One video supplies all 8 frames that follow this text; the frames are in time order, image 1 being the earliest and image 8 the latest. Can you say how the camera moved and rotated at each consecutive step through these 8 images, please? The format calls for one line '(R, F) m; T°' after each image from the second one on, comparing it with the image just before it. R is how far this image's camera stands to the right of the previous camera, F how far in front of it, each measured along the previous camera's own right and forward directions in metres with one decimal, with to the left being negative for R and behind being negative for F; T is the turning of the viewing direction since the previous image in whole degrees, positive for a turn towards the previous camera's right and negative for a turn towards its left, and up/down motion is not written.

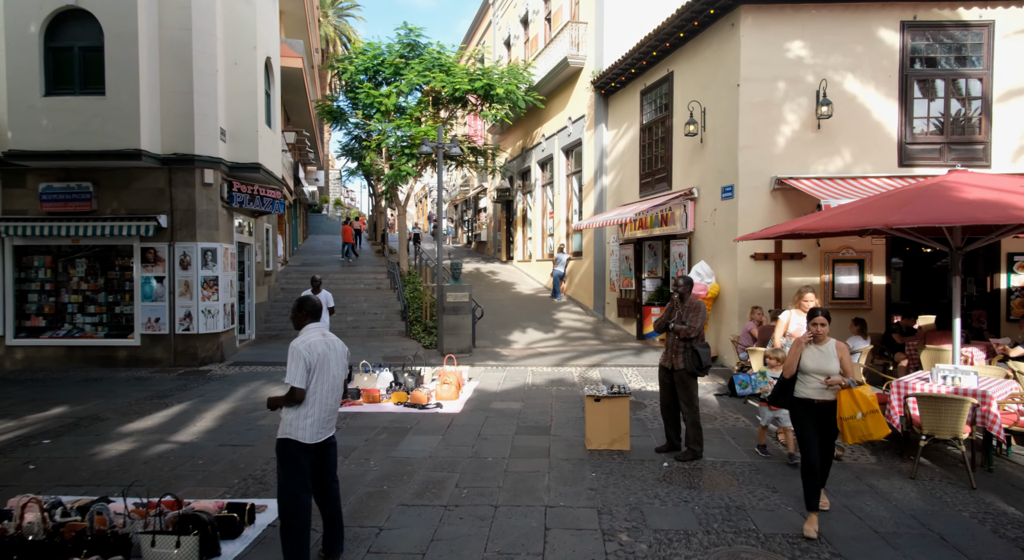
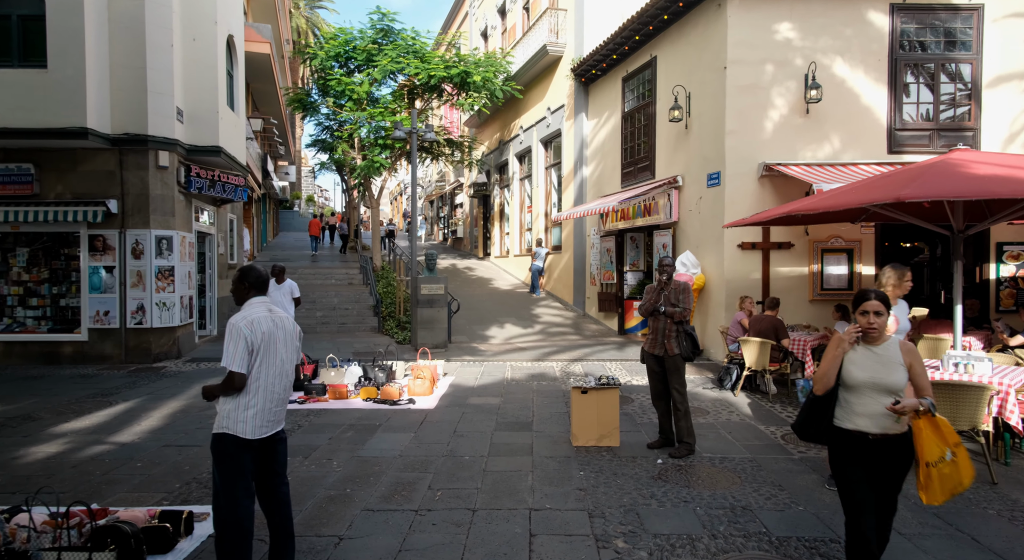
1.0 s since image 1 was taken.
(0.0, +0.6) m; +2°
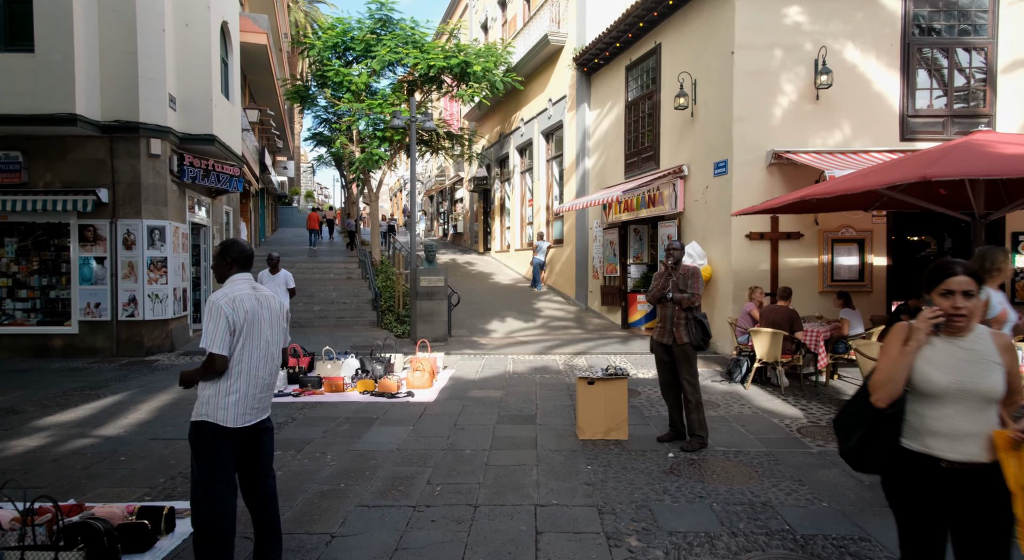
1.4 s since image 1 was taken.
(0.0, +0.3) m; 0°
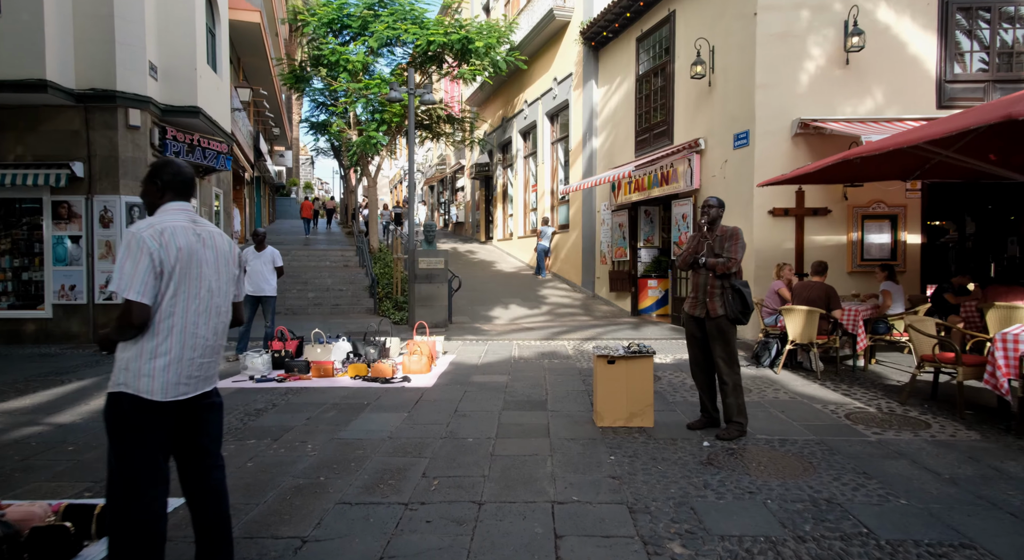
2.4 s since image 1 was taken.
(-0.1, +0.7) m; 0°
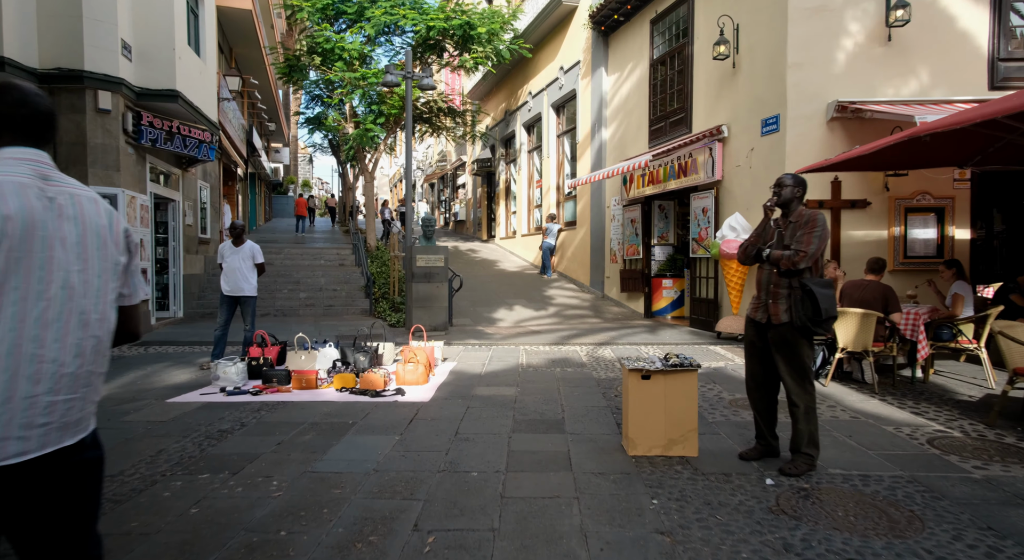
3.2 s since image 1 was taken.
(-0.1, +0.9) m; 0°
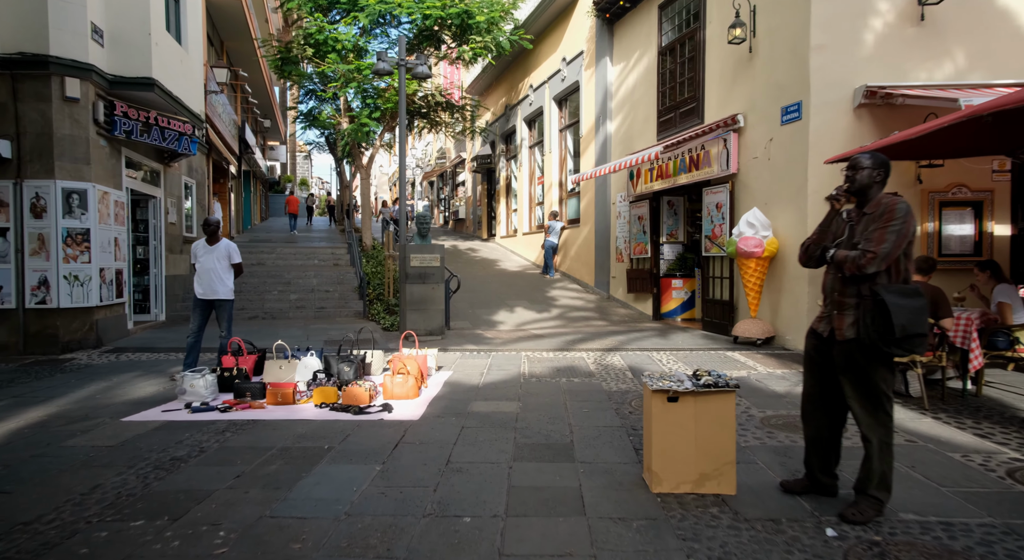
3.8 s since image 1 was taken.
(0.0, +0.7) m; 0°
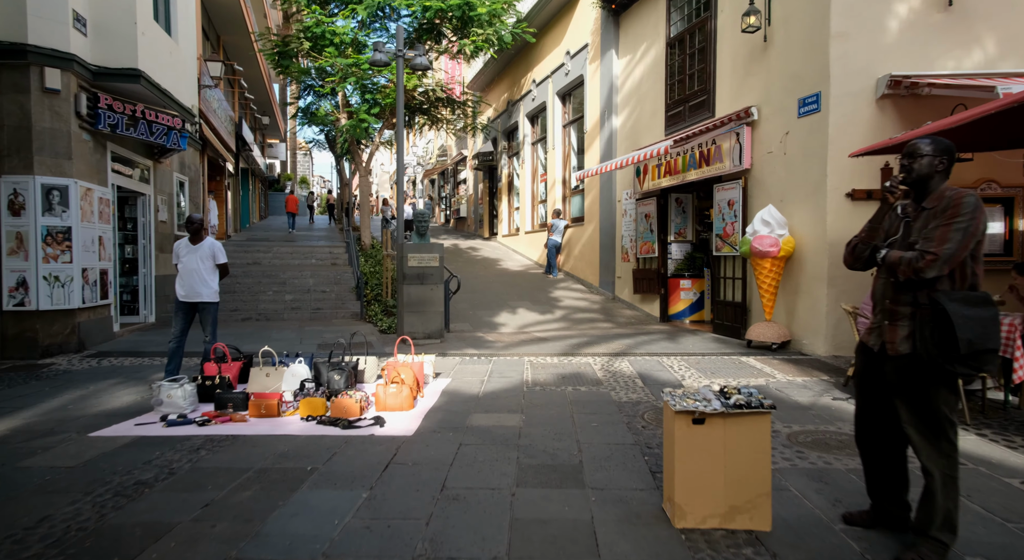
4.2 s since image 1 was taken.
(0.0, +0.4) m; 0°
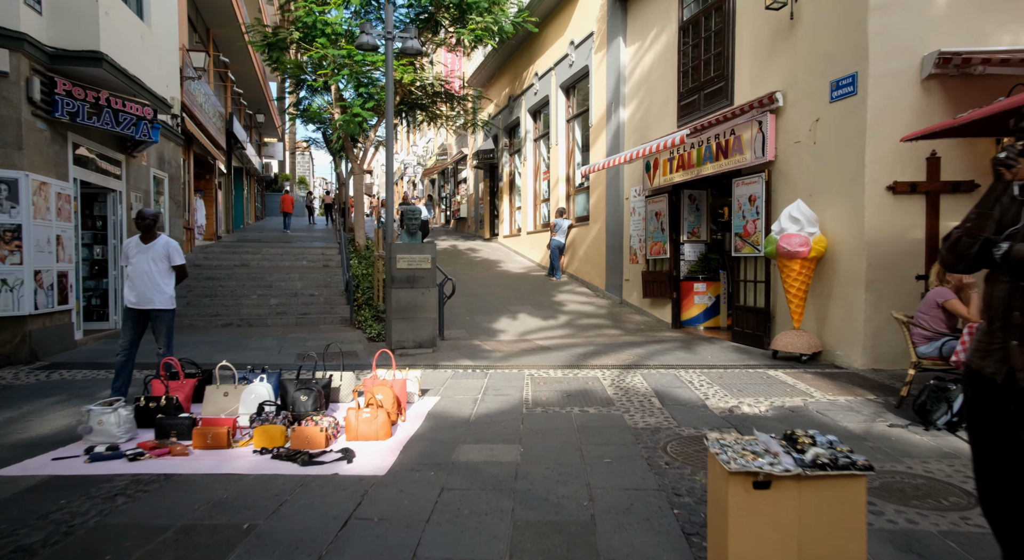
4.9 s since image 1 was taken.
(0.0, +0.8) m; 0°
